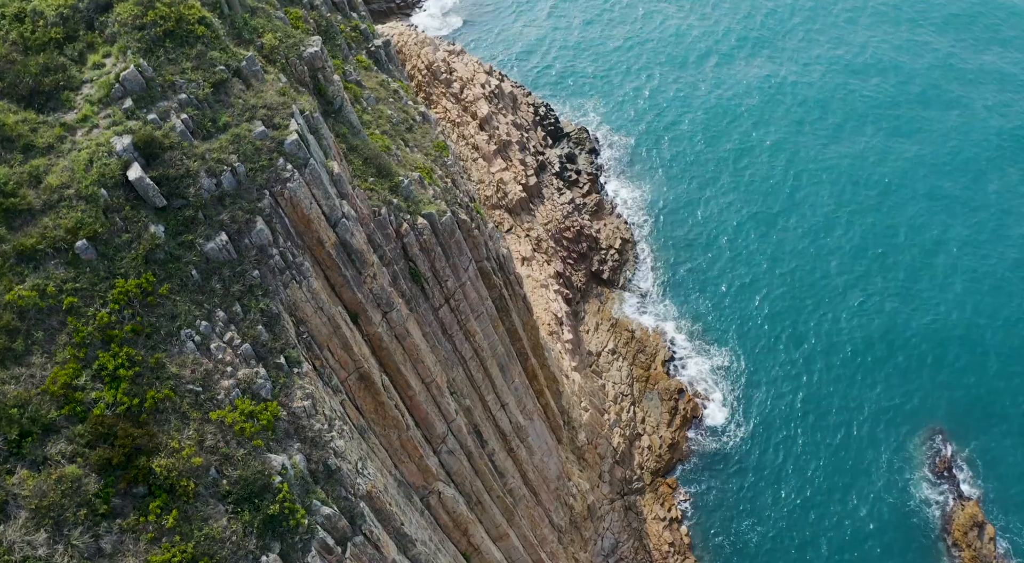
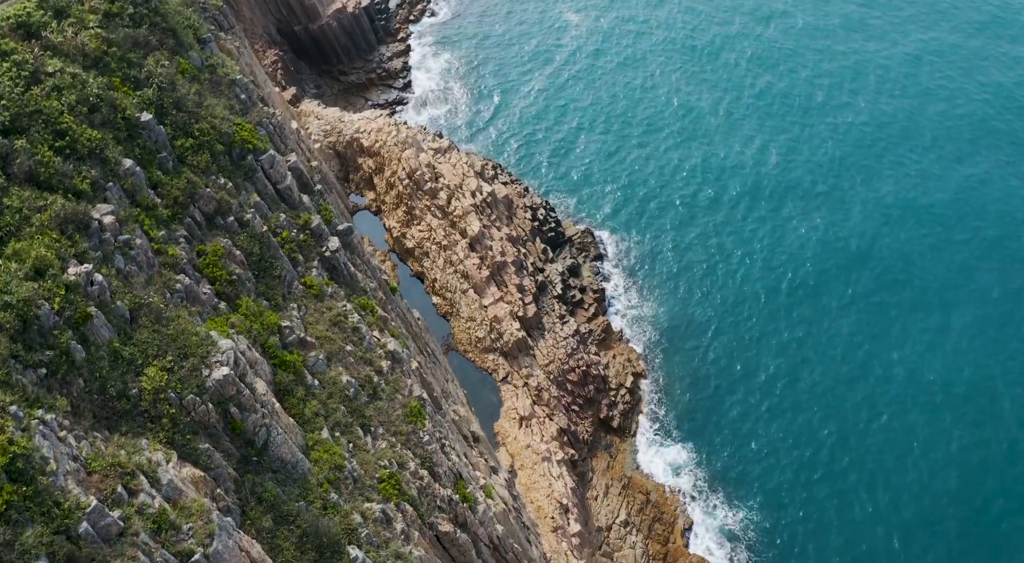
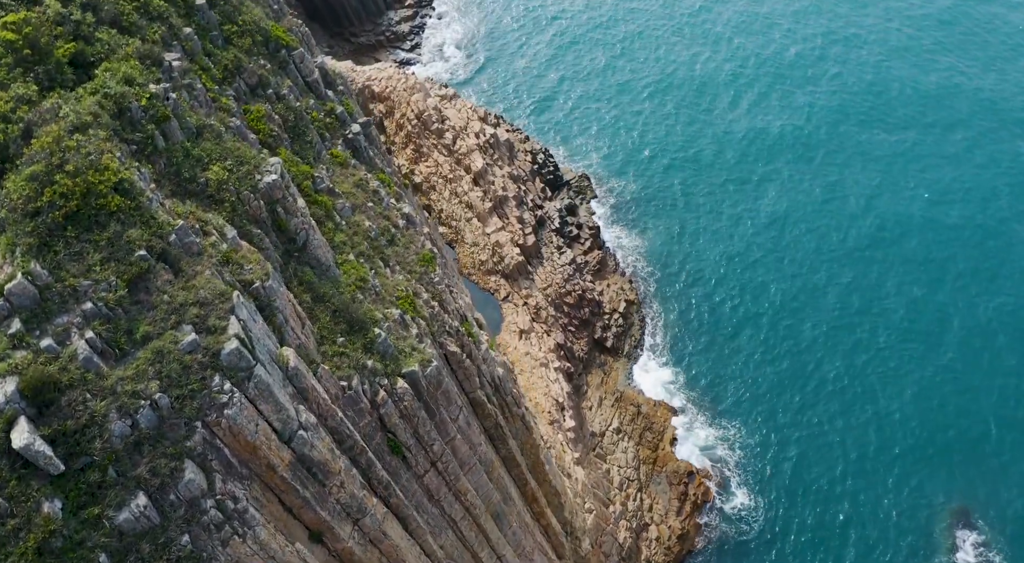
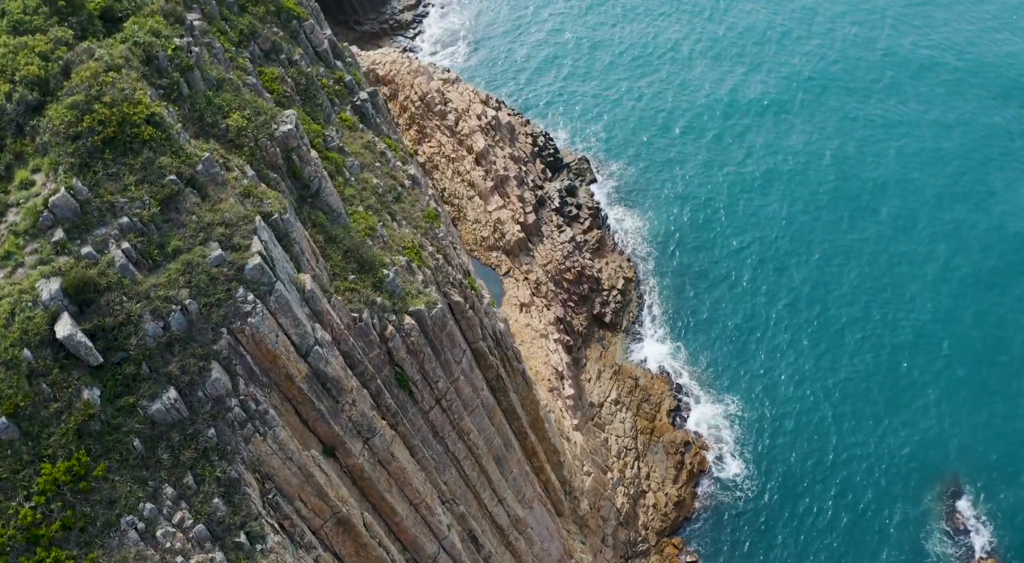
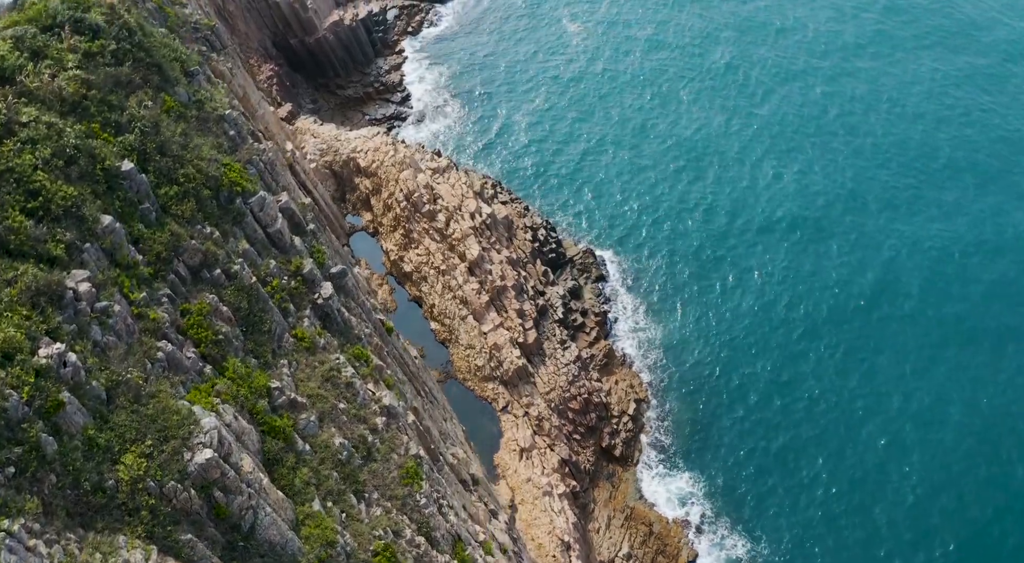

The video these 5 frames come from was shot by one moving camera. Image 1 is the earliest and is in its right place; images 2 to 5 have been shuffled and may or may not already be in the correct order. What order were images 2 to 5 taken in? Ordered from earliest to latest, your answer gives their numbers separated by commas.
4, 3, 2, 5
